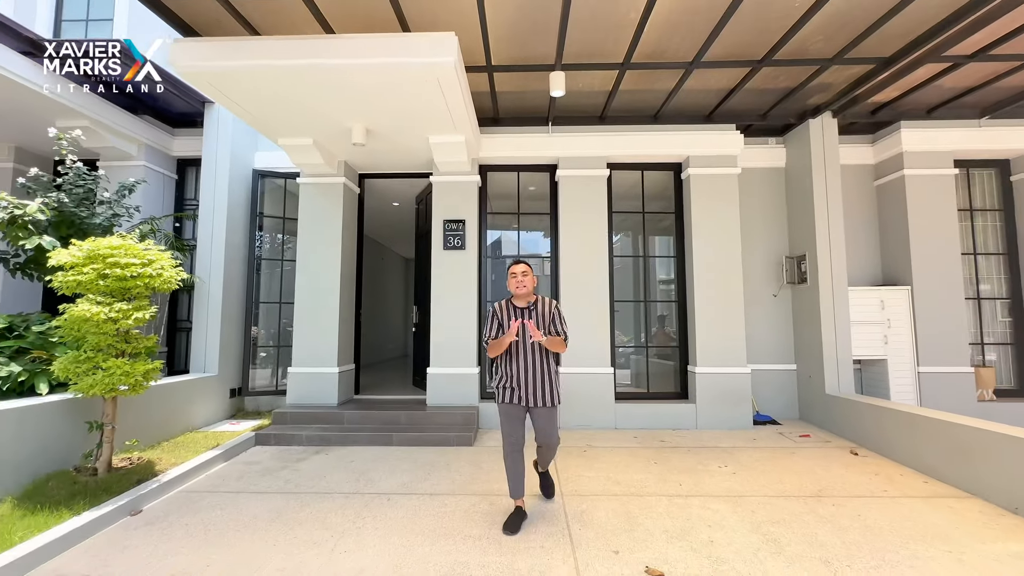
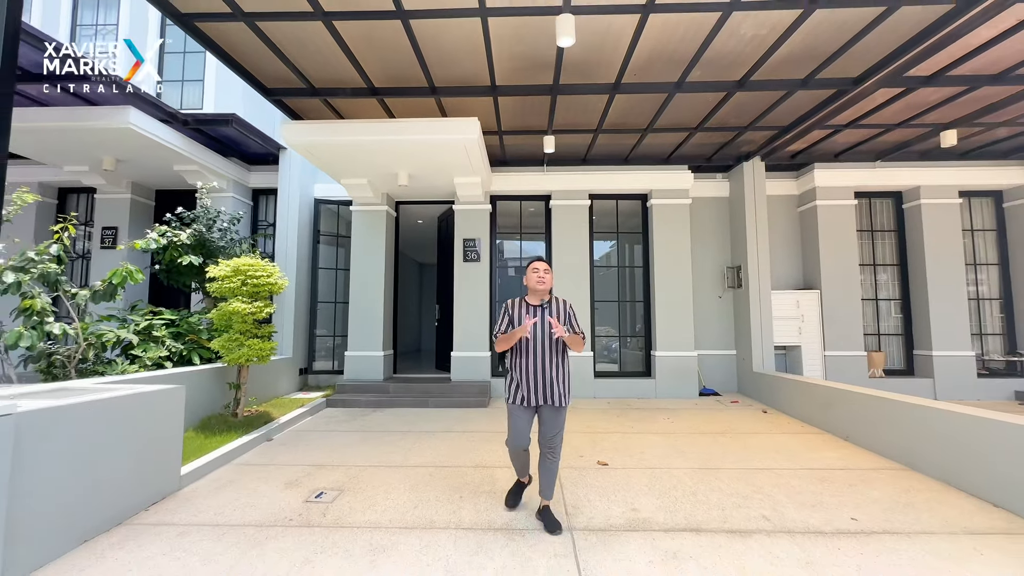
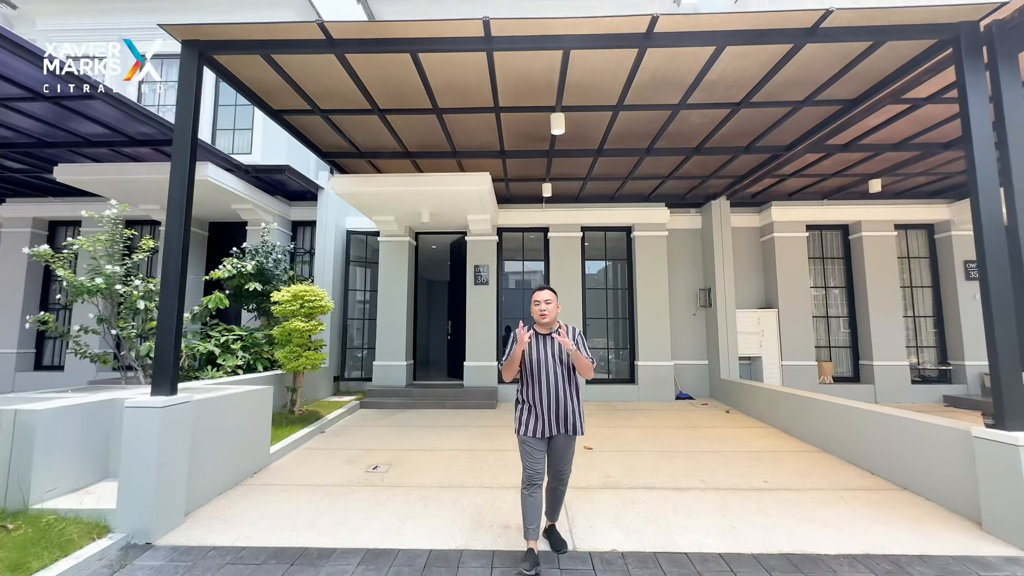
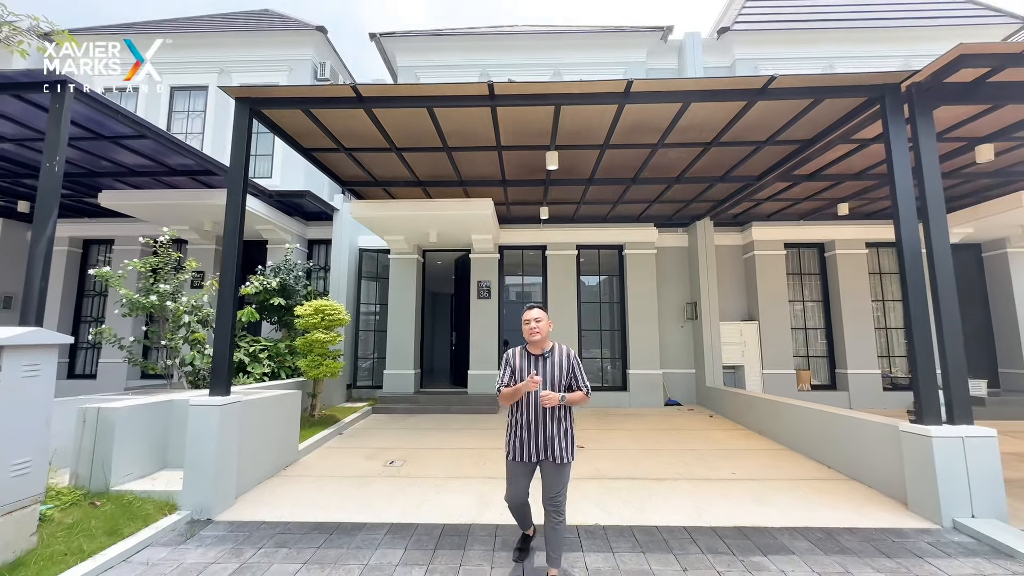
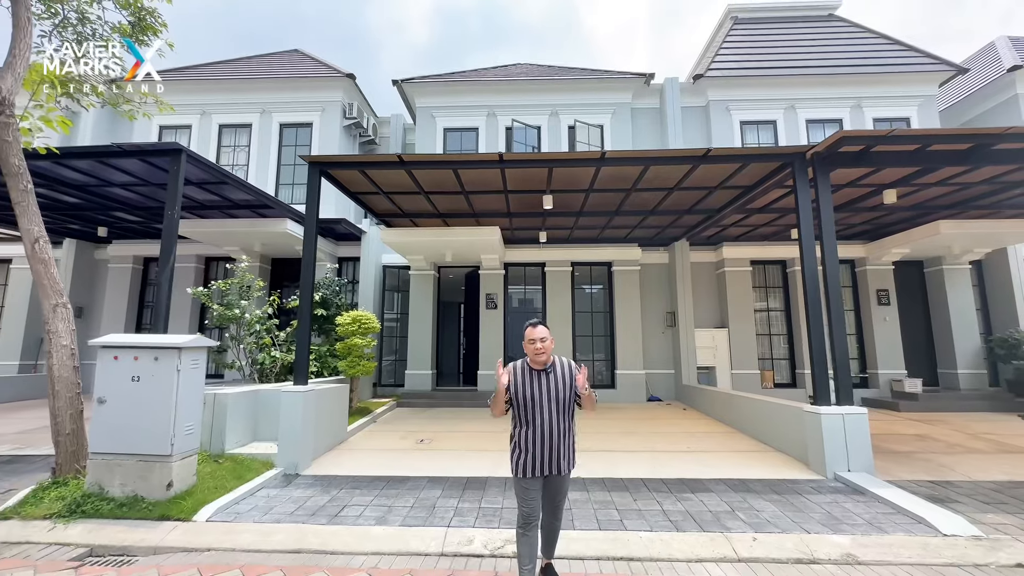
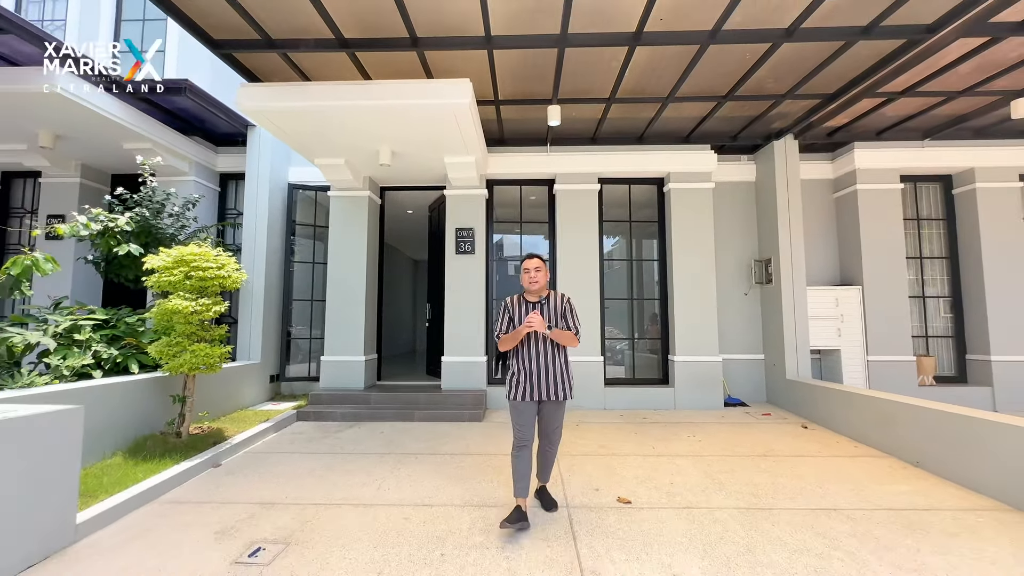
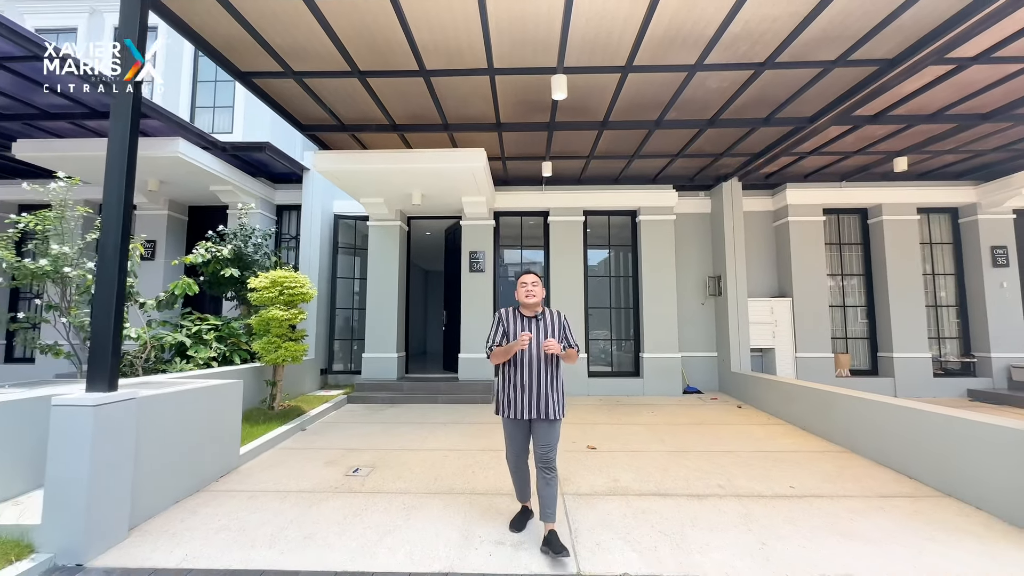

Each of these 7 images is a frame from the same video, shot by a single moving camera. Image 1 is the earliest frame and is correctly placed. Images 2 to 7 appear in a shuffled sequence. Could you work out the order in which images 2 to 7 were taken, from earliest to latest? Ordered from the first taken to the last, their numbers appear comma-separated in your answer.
6, 2, 7, 3, 4, 5
